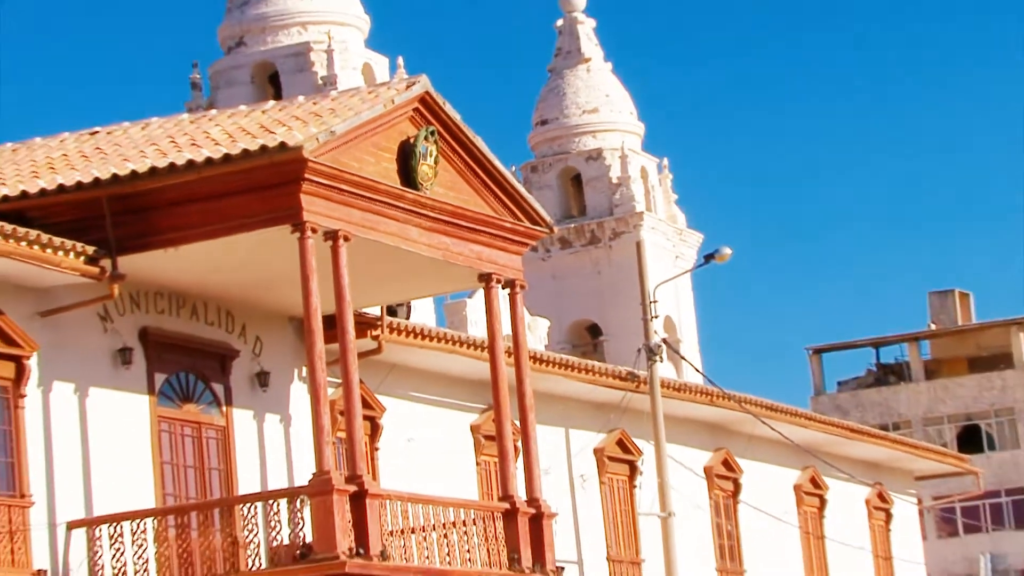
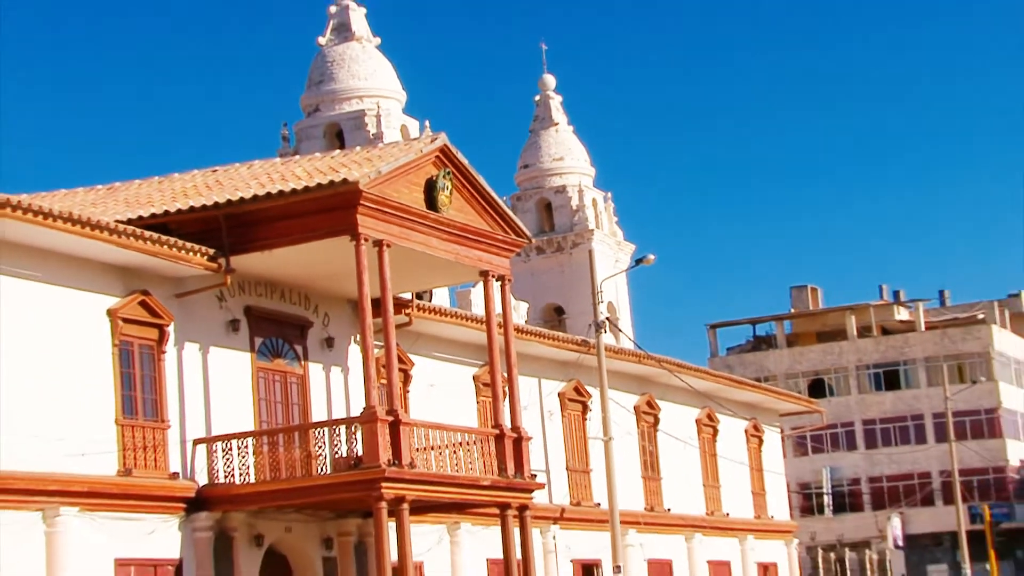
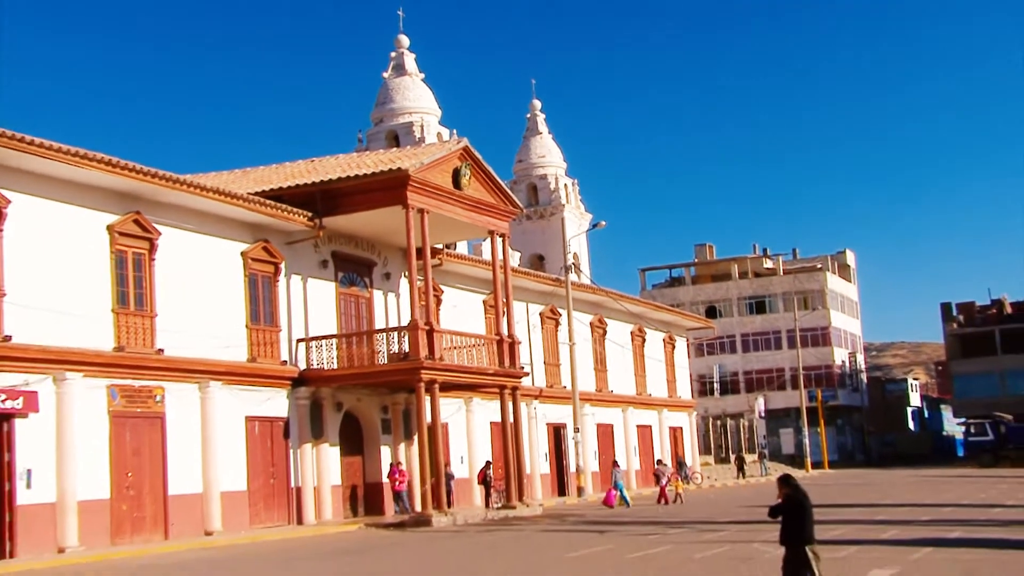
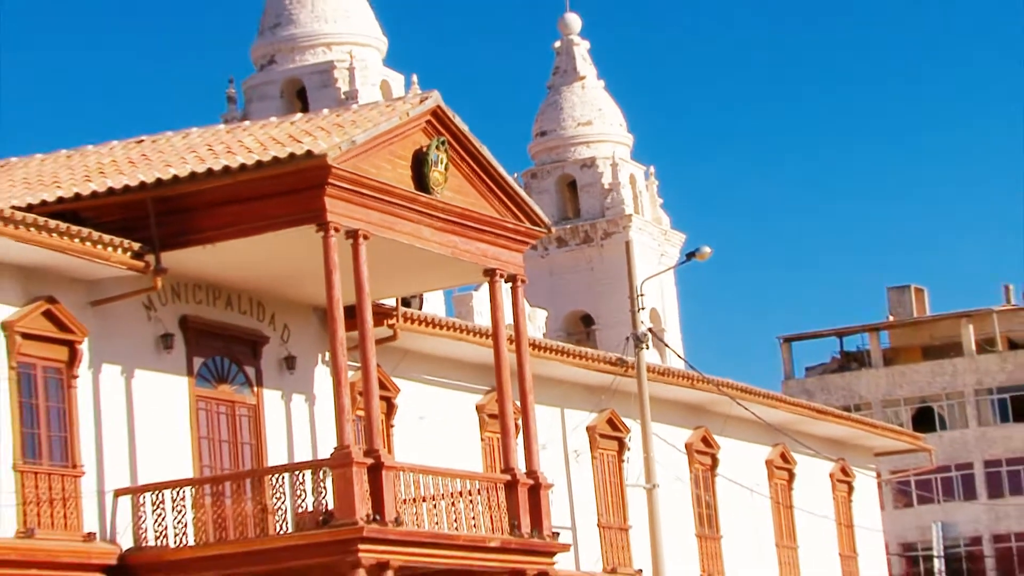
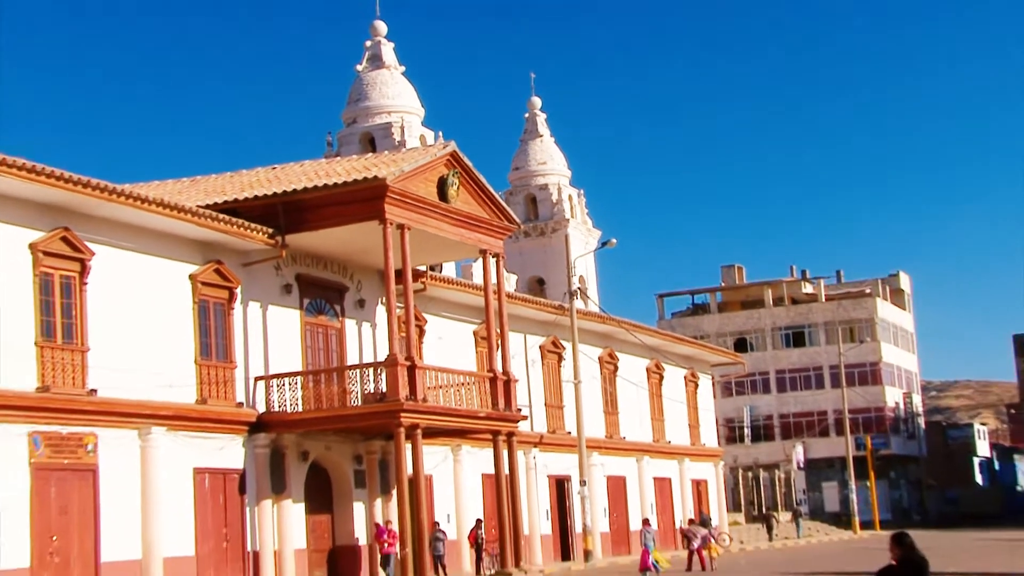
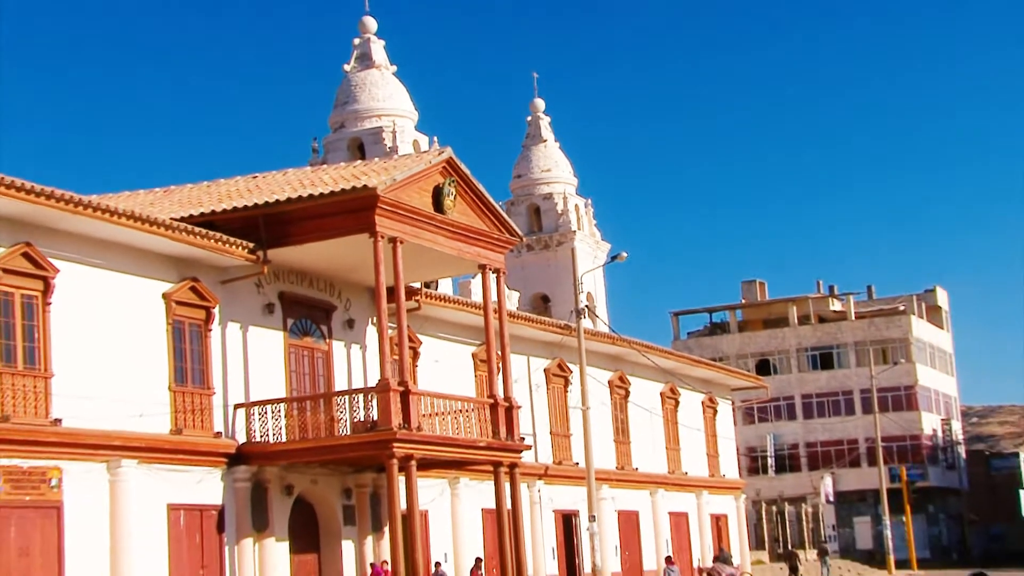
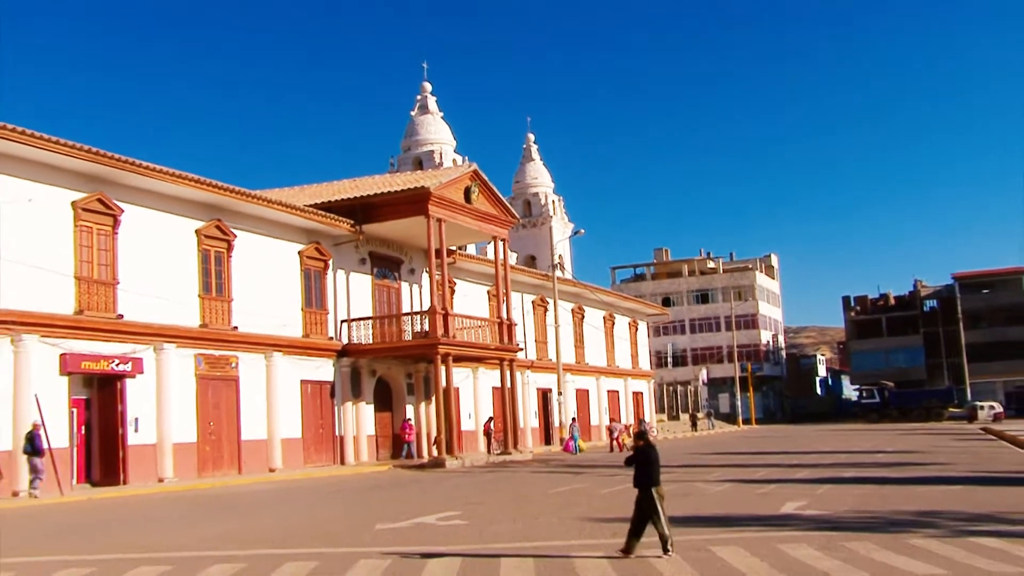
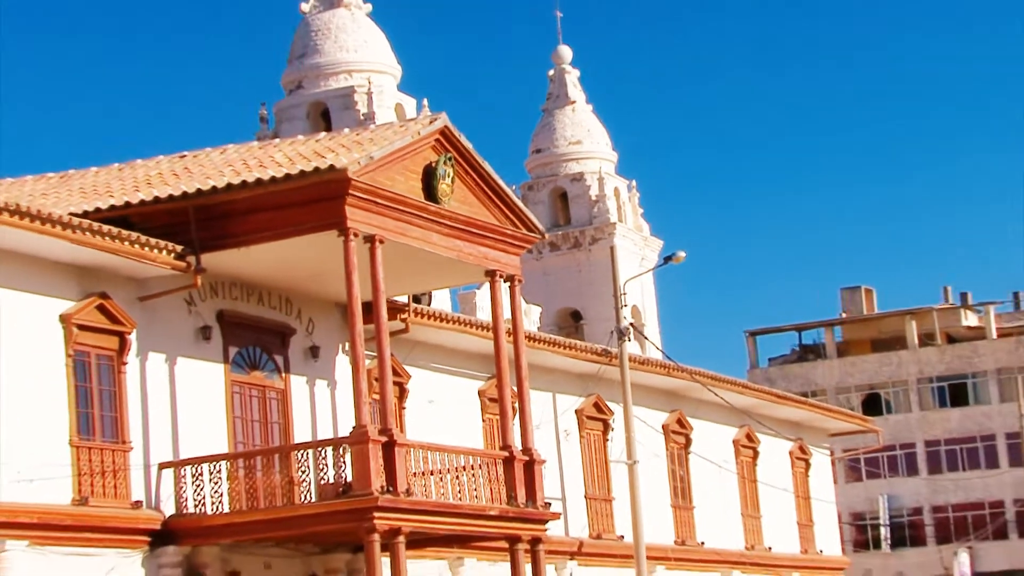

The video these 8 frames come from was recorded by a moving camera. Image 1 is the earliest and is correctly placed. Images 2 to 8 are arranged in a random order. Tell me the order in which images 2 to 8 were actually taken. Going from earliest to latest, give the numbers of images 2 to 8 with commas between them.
4, 8, 2, 6, 5, 3, 7
